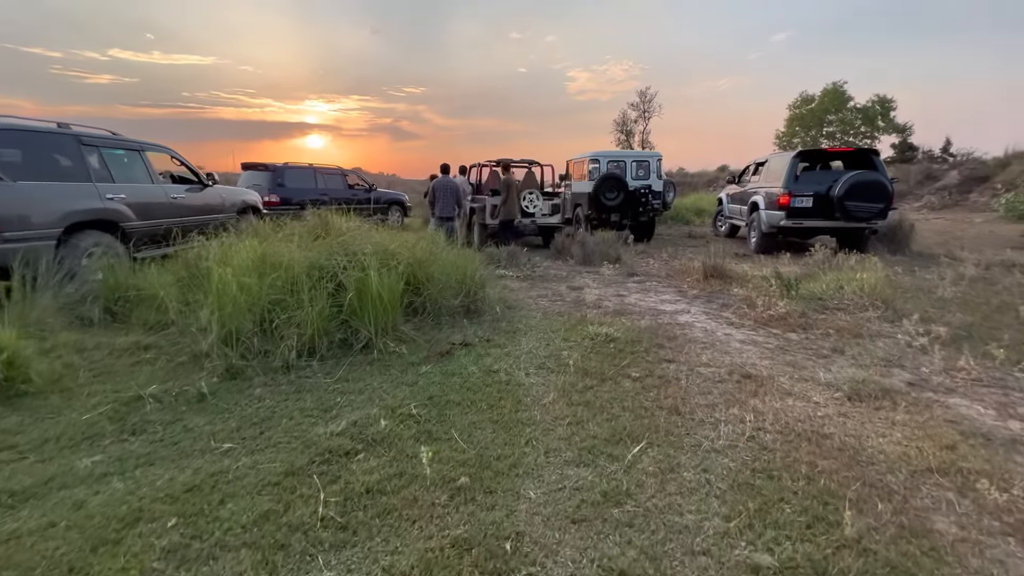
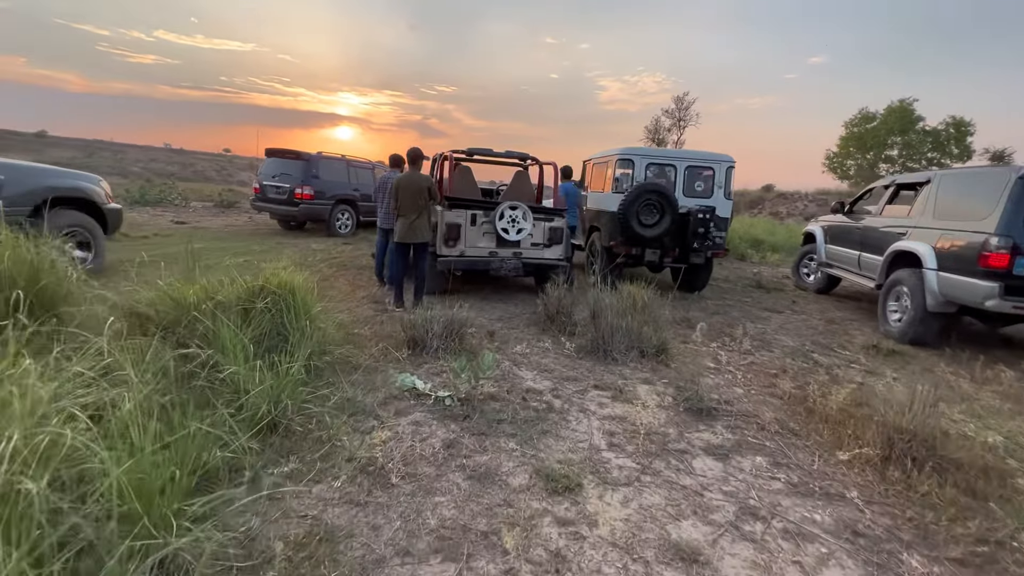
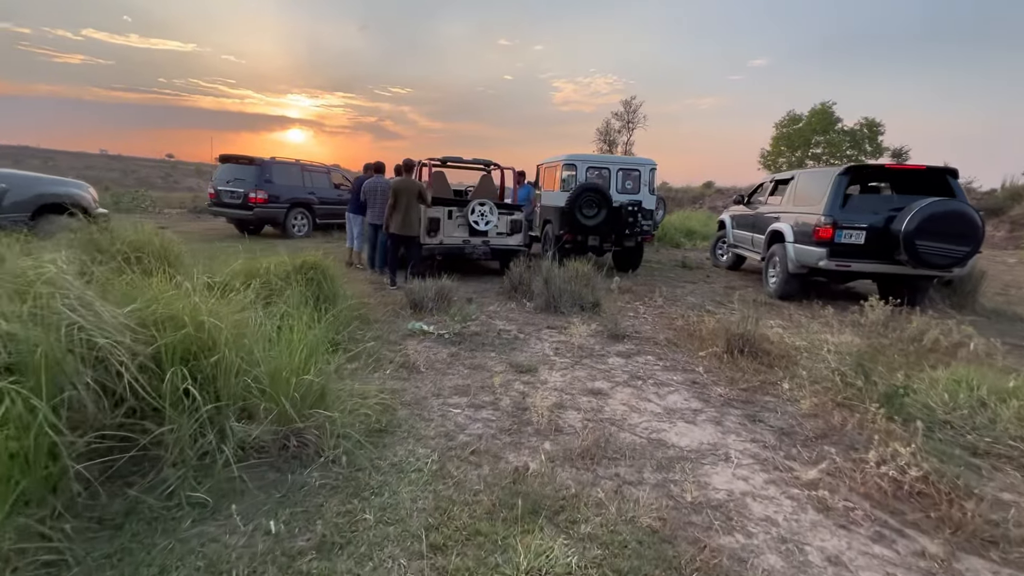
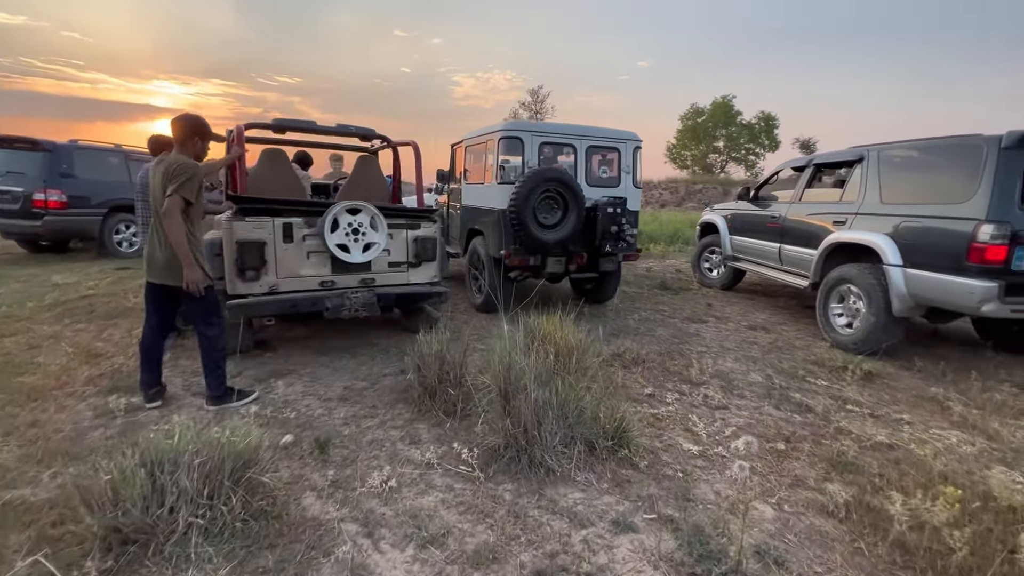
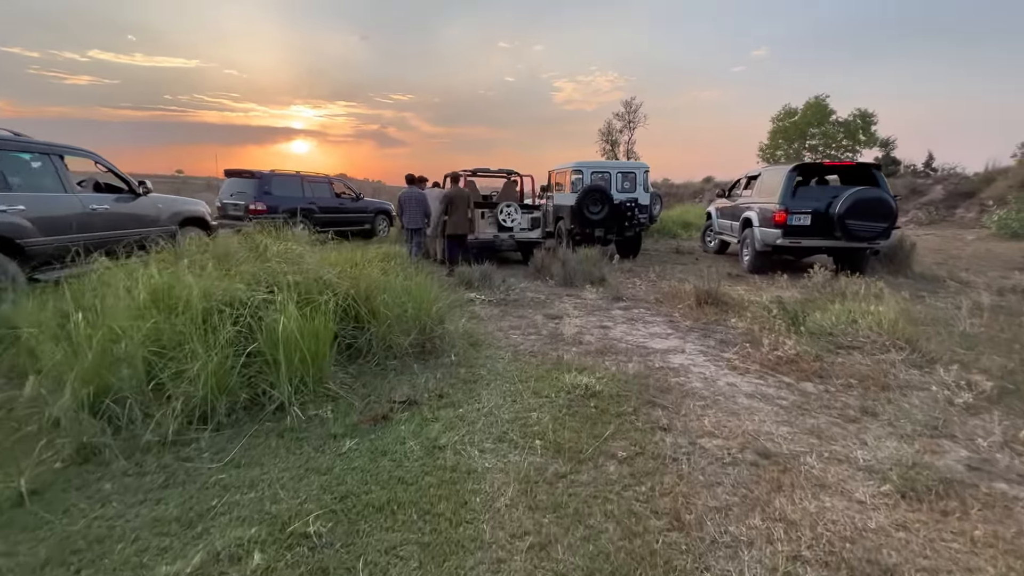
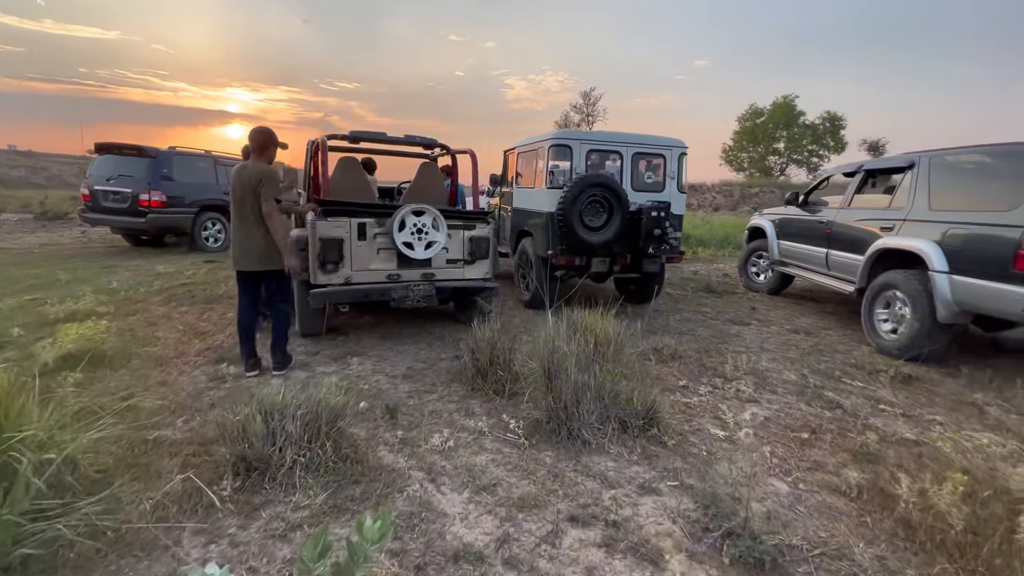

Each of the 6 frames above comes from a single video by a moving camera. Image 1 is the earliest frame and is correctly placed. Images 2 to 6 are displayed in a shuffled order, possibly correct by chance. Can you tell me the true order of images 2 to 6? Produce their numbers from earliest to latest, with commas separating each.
5, 3, 2, 6, 4
